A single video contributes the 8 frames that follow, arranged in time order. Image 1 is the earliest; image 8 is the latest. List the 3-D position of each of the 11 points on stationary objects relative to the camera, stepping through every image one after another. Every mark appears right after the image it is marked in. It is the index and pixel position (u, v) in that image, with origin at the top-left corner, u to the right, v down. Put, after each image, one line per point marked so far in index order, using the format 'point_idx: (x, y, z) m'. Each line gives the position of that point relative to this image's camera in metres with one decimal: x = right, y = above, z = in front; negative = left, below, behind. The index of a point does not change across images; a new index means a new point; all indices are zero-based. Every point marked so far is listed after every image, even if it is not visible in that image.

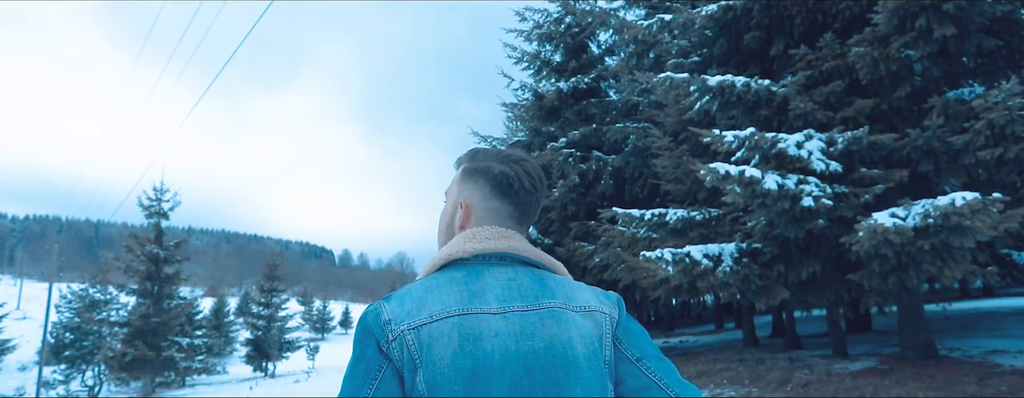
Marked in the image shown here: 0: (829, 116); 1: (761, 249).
0: (+4.1, +1.1, +9.0) m
1: (+3.3, -0.7, +9.2) m
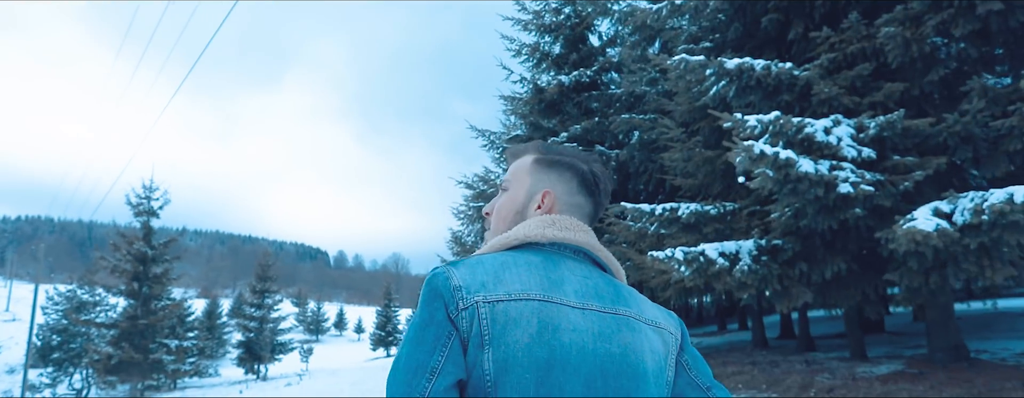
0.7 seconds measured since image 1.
0: (+4.1, +1.2, +8.4) m
1: (+3.3, -0.6, +8.6) m
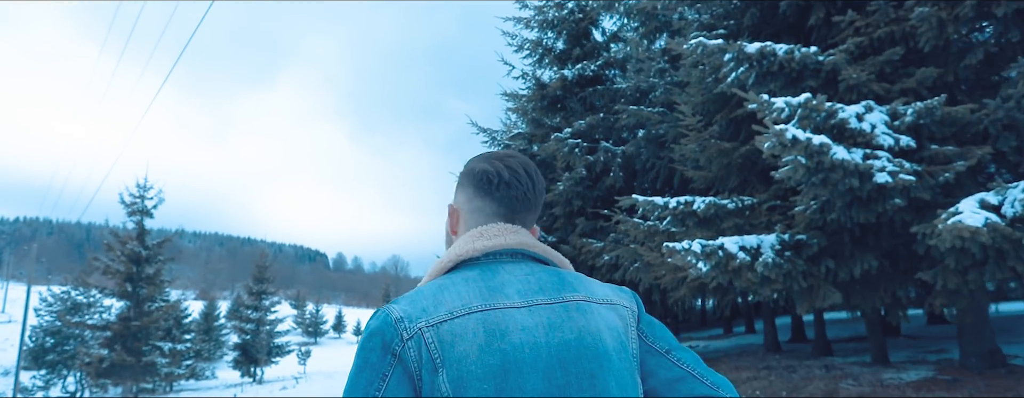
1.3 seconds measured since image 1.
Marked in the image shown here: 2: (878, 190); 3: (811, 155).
0: (+4.2, +1.2, +7.8) m
1: (+3.4, -0.5, +8.0) m
2: (+3.5, +0.1, +6.8) m
3: (+2.8, +0.4, +6.5) m
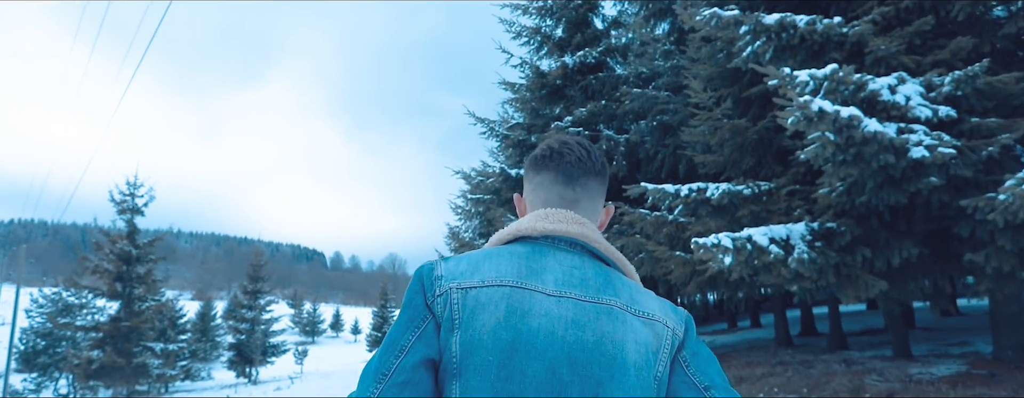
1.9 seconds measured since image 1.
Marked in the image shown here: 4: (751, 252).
0: (+4.2, +1.4, +7.2) m
1: (+3.4, -0.3, +7.4) m
2: (+3.5, +0.3, +6.2) m
3: (+2.8, +0.6, +5.9) m
4: (+2.4, -0.5, +7.3) m
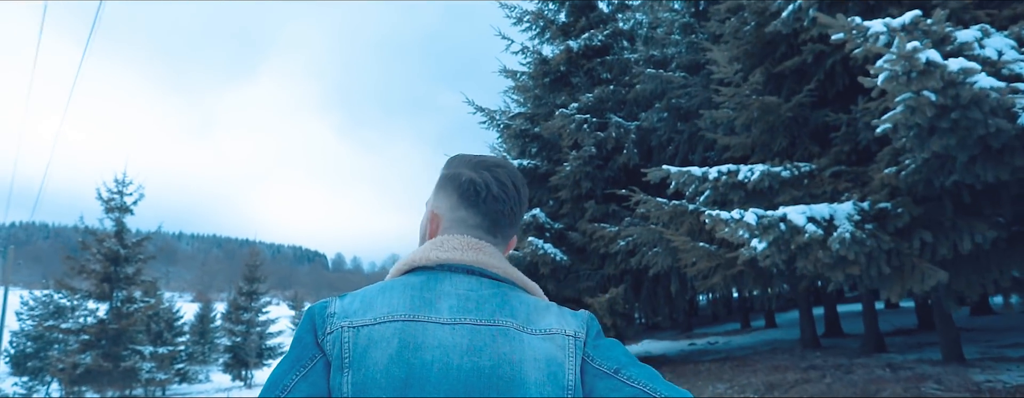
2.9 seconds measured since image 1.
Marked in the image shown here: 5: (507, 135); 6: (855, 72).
0: (+4.2, +1.6, +6.2) m
1: (+3.4, -0.1, +6.3) m
2: (+3.6, +0.5, +5.1) m
3: (+2.8, +0.8, +4.8) m
4: (+2.5, -0.3, +6.2) m
5: (-0.1, +1.4, +15.6) m
6: (+4.0, +1.5, +8.3) m
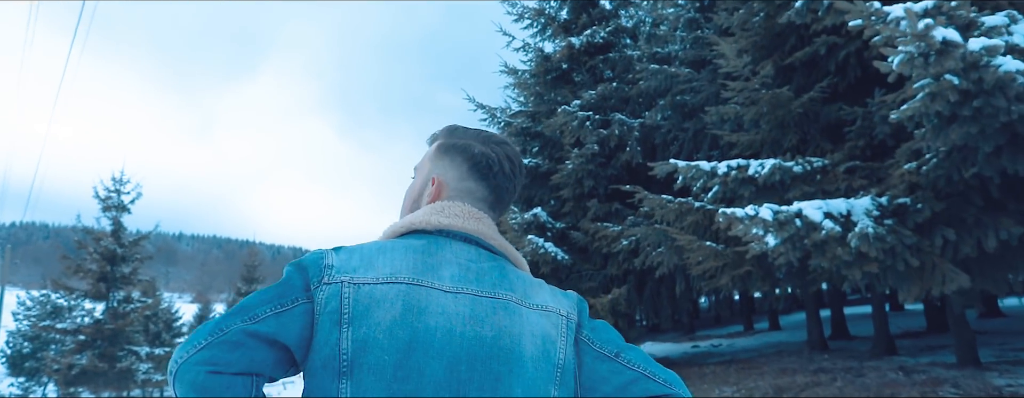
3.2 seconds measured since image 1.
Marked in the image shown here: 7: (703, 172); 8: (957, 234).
0: (+4.2, +1.7, +5.9) m
1: (+3.5, -0.1, +6.0) m
2: (+3.6, +0.5, +4.8) m
3: (+2.8, +0.8, +4.6) m
4: (+2.5, -0.3, +5.9) m
5: (-0.1, +1.4, +15.4) m
6: (+4.1, +1.5, +8.0) m
7: (+2.0, +0.3, +7.4) m
8: (+3.8, -0.3, +6.0) m
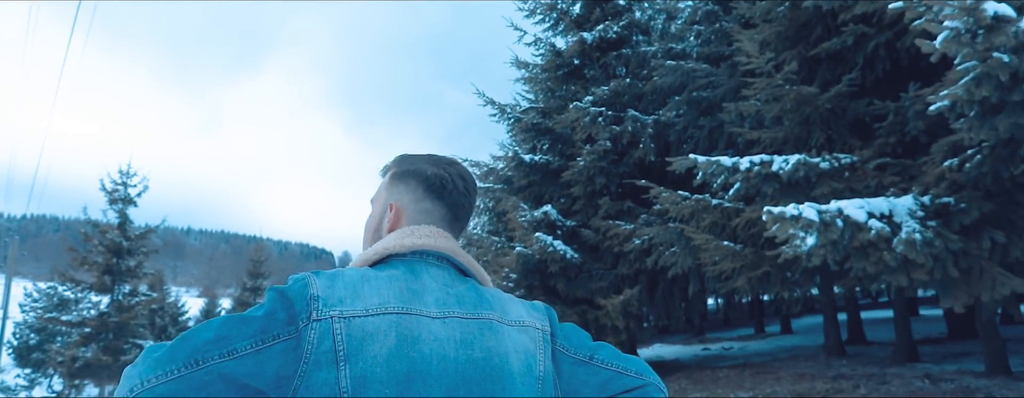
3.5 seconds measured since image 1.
0: (+4.3, +1.7, +5.5) m
1: (+3.6, -0.1, +5.7) m
2: (+3.7, +0.5, +4.5) m
3: (+2.9, +0.8, +4.2) m
4: (+2.6, -0.2, +5.5) m
5: (+0.1, +1.5, +15.0) m
6: (+4.2, +1.6, +7.6) m
7: (+2.1, +0.3, +7.0) m
8: (+3.9, -0.3, +5.7) m
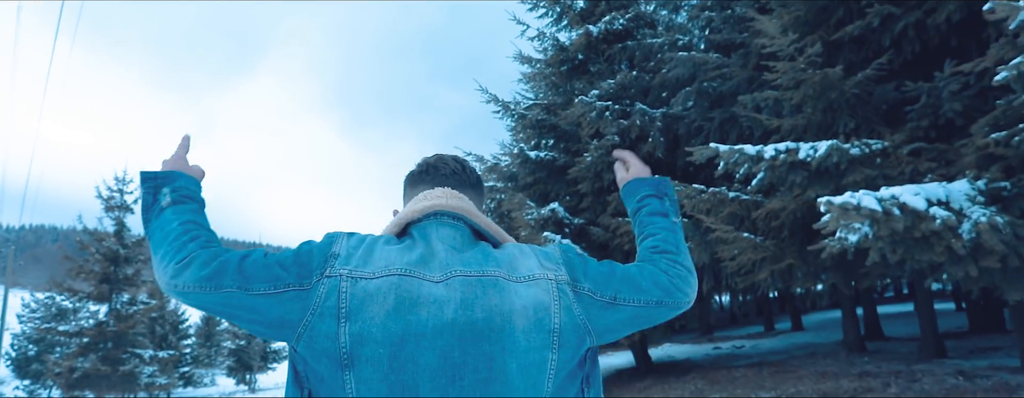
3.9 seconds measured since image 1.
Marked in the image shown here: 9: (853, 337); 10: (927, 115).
0: (+4.4, +1.8, +5.1) m
1: (+3.7, +0.1, +5.3) m
2: (+3.8, +0.6, +4.1) m
3: (+3.0, +1.0, +3.8) m
4: (+2.7, -0.1, +5.2) m
5: (+0.2, +1.5, +14.7) m
6: (+4.3, +1.7, +7.3) m
7: (+2.2, +0.4, +6.6) m
8: (+4.1, -0.2, +5.3) m
9: (+5.7, -2.3, +11.7) m
10: (+3.9, +0.8, +6.6) m
